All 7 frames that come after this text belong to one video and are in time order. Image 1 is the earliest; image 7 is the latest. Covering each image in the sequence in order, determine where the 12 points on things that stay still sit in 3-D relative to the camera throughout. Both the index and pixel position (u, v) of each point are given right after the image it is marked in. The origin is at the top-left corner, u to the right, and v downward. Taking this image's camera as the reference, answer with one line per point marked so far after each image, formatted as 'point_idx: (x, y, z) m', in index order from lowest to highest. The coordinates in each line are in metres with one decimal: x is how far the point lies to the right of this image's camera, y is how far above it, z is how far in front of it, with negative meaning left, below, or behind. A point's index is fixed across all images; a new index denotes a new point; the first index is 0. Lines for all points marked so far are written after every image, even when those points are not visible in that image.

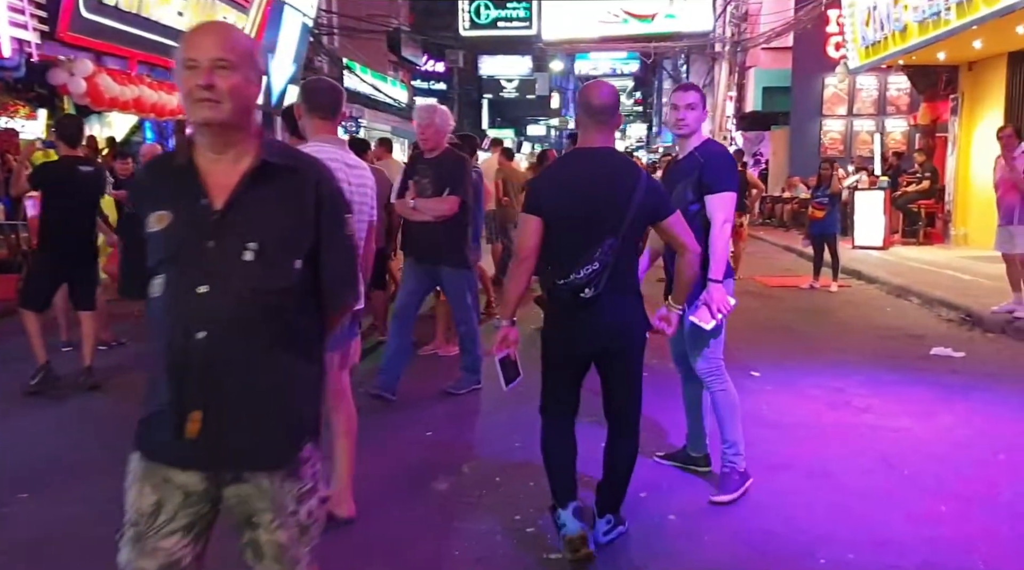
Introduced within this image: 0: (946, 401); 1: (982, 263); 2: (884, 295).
0: (+3.0, -0.8, +6.9) m
1: (+7.2, +0.3, +15.5) m
2: (+5.0, -0.1, +13.7) m
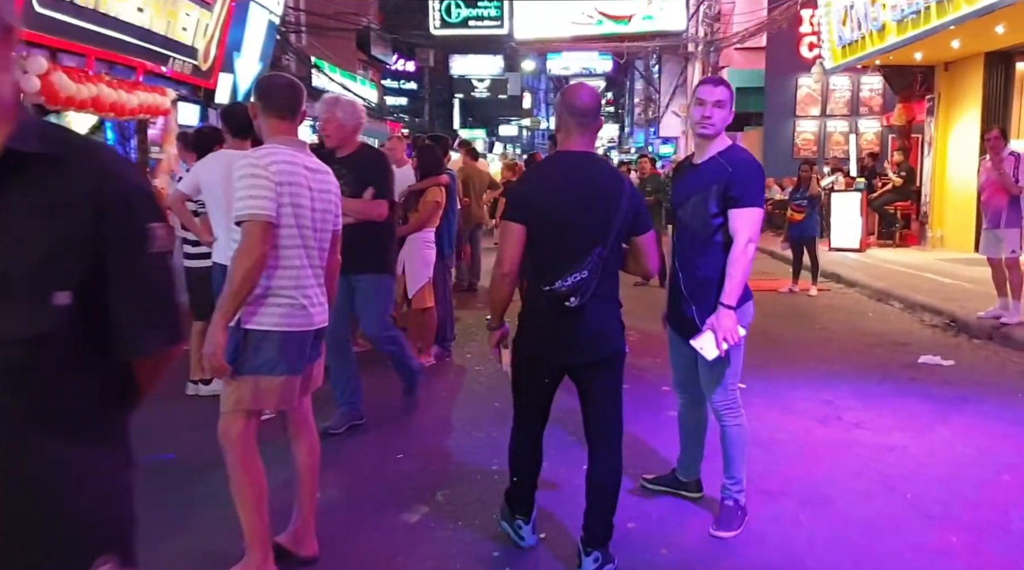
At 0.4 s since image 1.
0: (+2.8, -0.9, +6.6) m
1: (+6.8, +0.3, +15.3) m
2: (+4.7, -0.2, +13.4) m
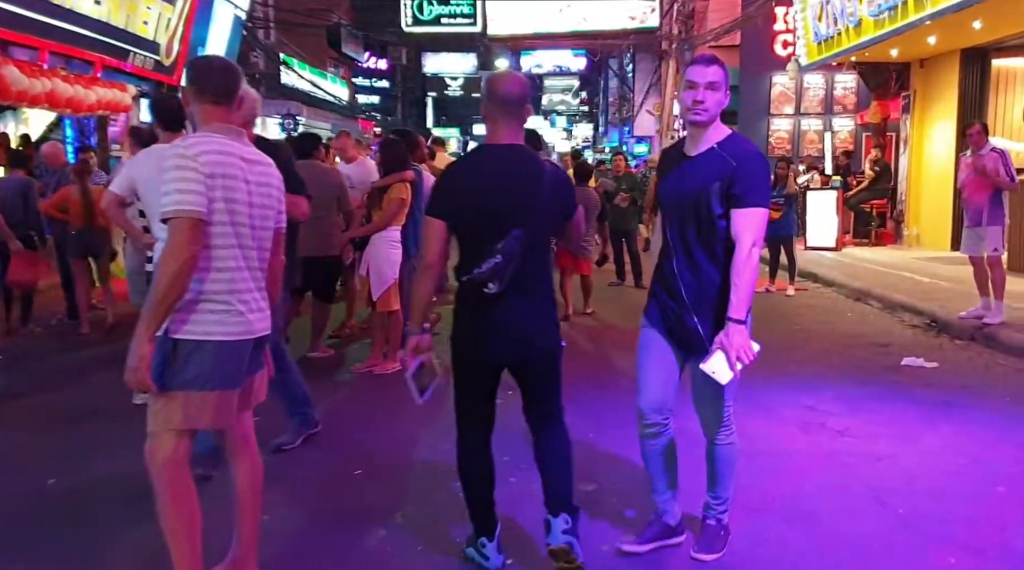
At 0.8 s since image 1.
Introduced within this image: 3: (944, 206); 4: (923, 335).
0: (+2.6, -0.9, +6.4) m
1: (+6.4, +0.3, +15.2) m
2: (+4.3, -0.2, +13.2) m
3: (+7.5, +1.4, +17.6) m
4: (+4.1, -0.5, +10.2) m
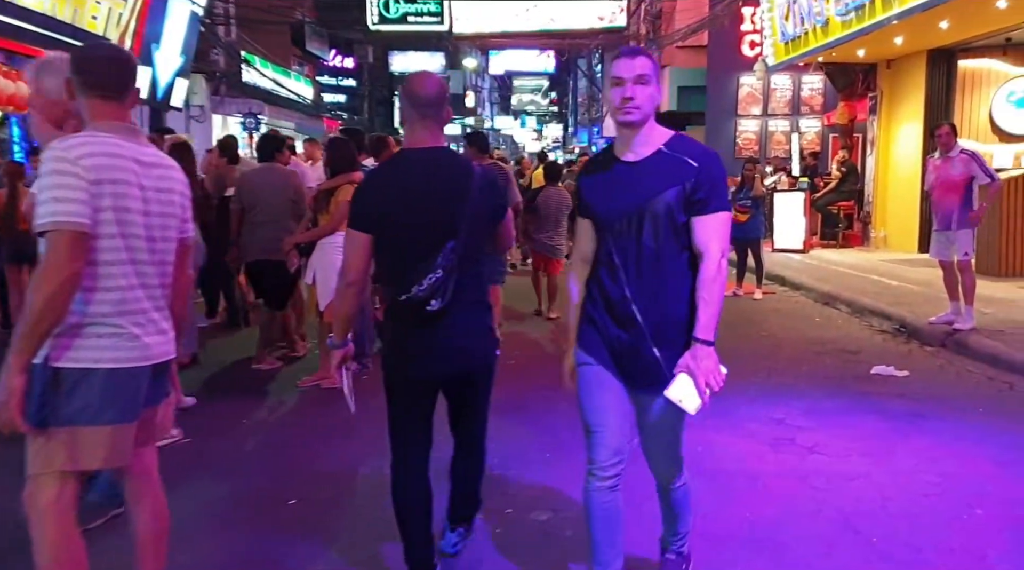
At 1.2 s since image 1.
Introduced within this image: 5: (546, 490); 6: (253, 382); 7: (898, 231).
0: (+2.3, -0.9, +6.1) m
1: (+5.8, +0.3, +15.0) m
2: (+3.8, -0.2, +13.0) m
3: (+6.9, +1.3, +17.4) m
4: (+3.7, -0.5, +10.0) m
5: (+0.2, -1.0, +5.2) m
6: (-1.9, -0.7, +7.3) m
7: (+6.9, +1.0, +18.1) m
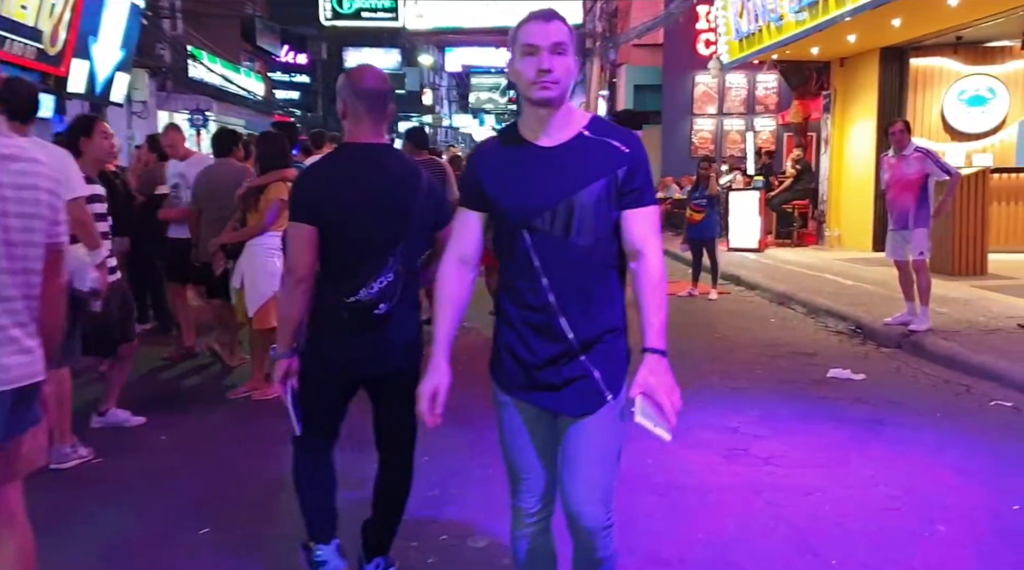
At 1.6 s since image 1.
0: (+2.0, -0.9, +5.9) m
1: (+5.1, +0.3, +14.9) m
2: (+3.2, -0.2, +12.8) m
3: (+6.1, +1.3, +17.4) m
4: (+3.2, -0.6, +9.8) m
5: (-0.1, -1.1, +4.9) m
6: (-2.3, -0.7, +6.9) m
7: (+6.0, +1.0, +18.0) m
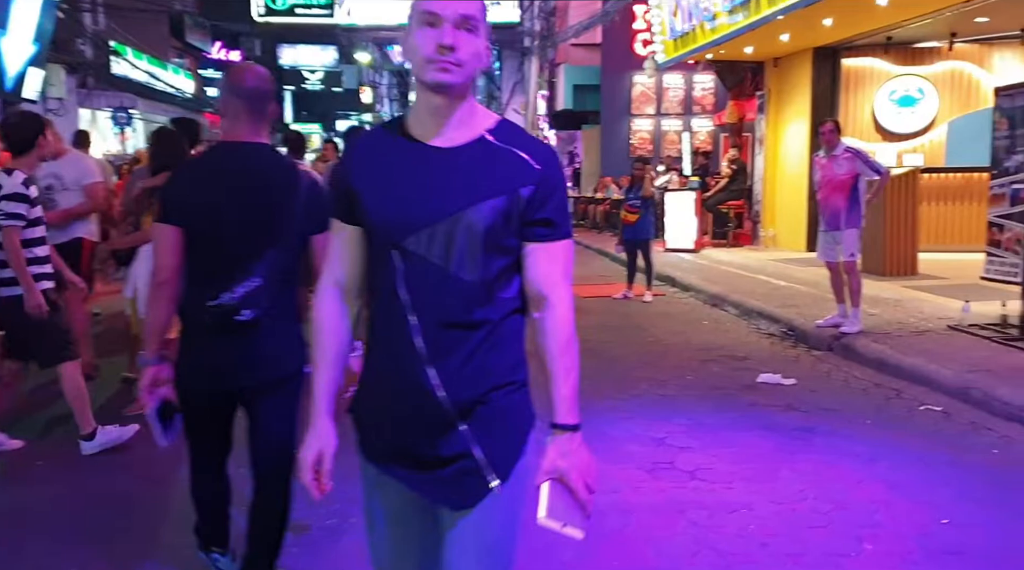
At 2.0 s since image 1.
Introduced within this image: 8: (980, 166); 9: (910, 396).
0: (+1.5, -1.0, +5.7) m
1: (+4.1, +0.3, +14.9) m
2: (+2.3, -0.2, +12.7) m
3: (+4.9, +1.3, +17.4) m
4: (+2.5, -0.6, +9.6) m
5: (-0.5, -1.1, +4.5) m
6: (-2.8, -0.8, +6.5) m
7: (+4.9, +1.0, +18.0) m
8: (+7.1, +1.8, +15.5) m
9: (+2.9, -0.8, +7.4) m
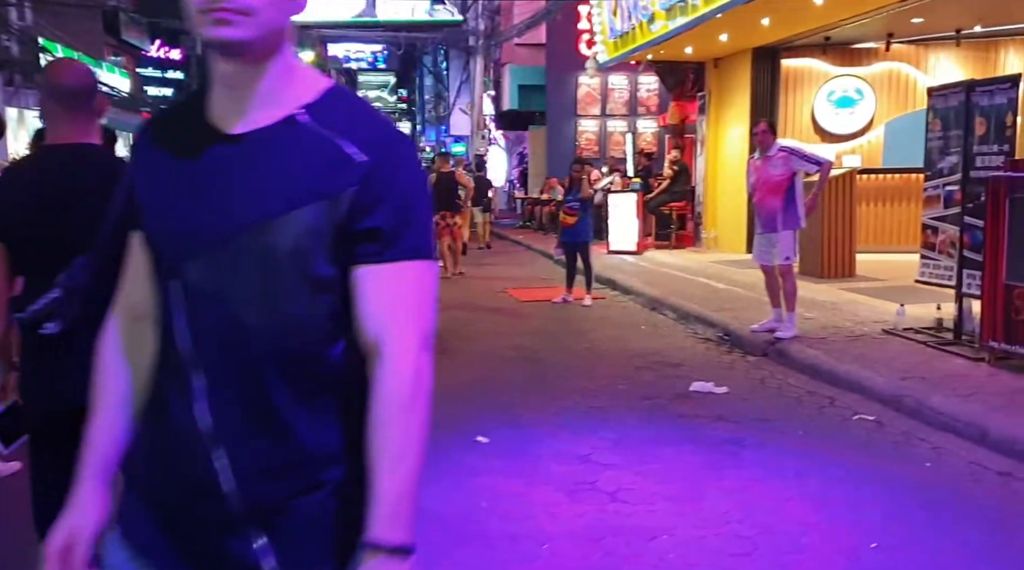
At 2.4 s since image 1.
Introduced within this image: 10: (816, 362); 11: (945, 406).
0: (+1.1, -1.0, +5.4) m
1: (+3.2, +0.2, +14.7) m
2: (+1.5, -0.3, +12.4) m
3: (+3.9, +1.3, +17.3) m
4: (+1.9, -0.6, +9.4) m
5: (-0.9, -1.2, +4.2) m
6: (-3.3, -0.9, +6.0) m
7: (+3.8, +1.0, +17.9) m
8: (+6.2, +1.8, +15.5) m
9: (+2.4, -0.8, +7.2) m
10: (+2.4, -0.6, +8.1) m
11: (+2.8, -0.8, +6.5) m
